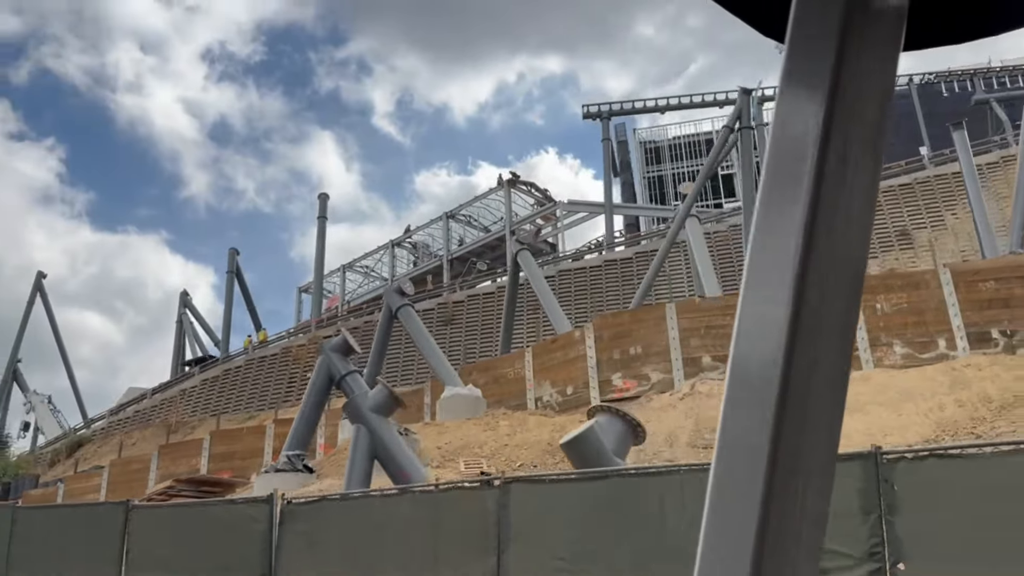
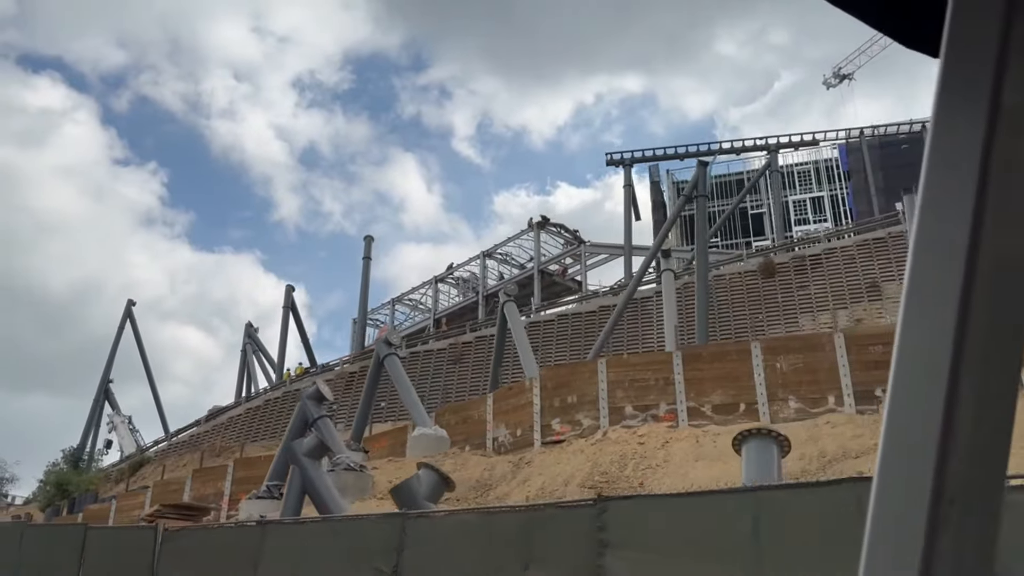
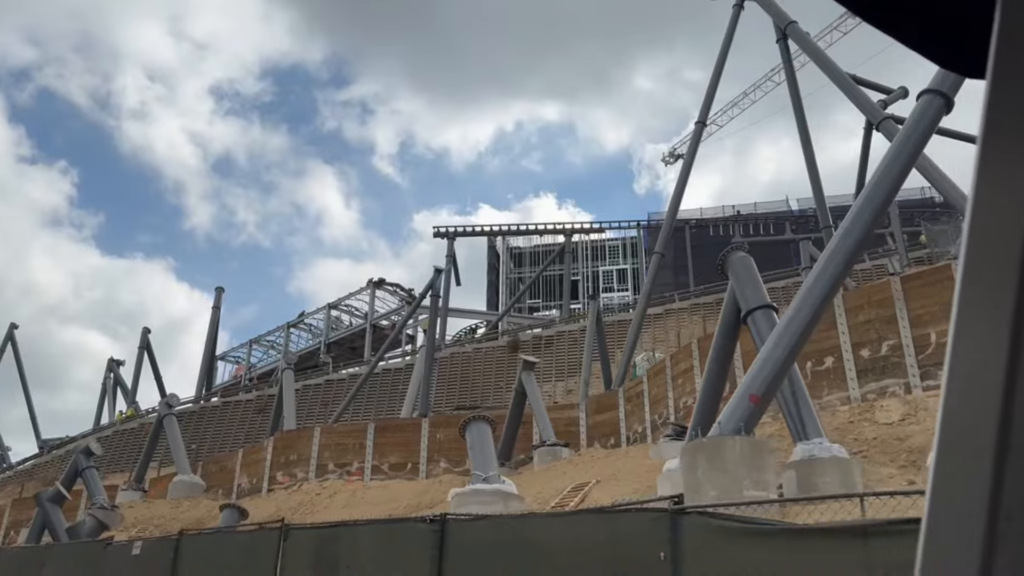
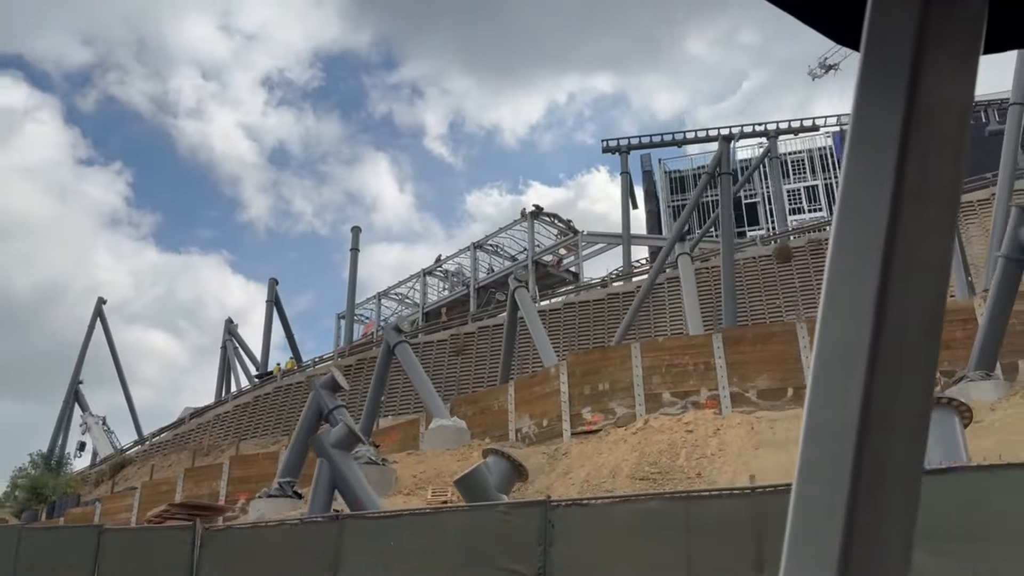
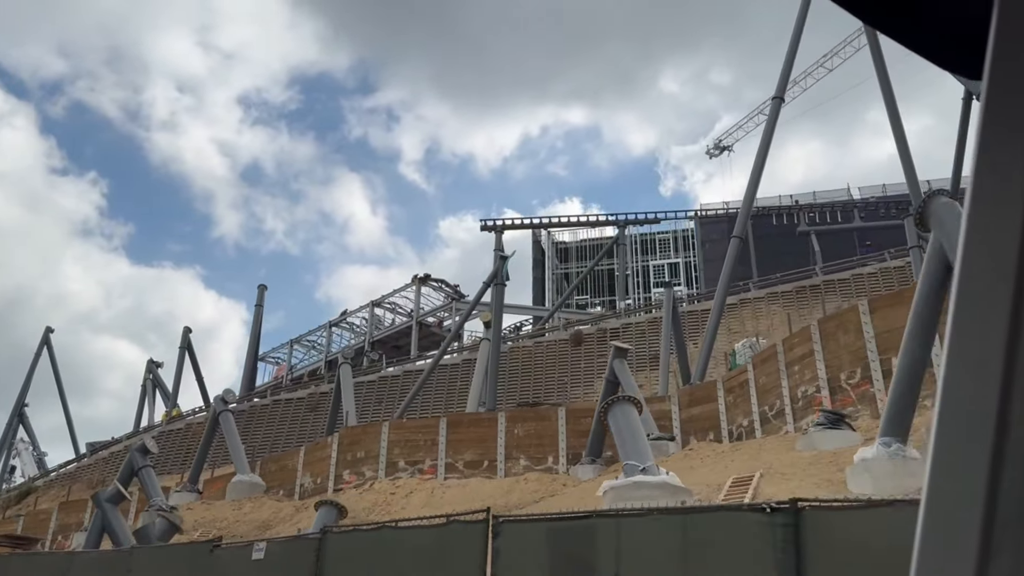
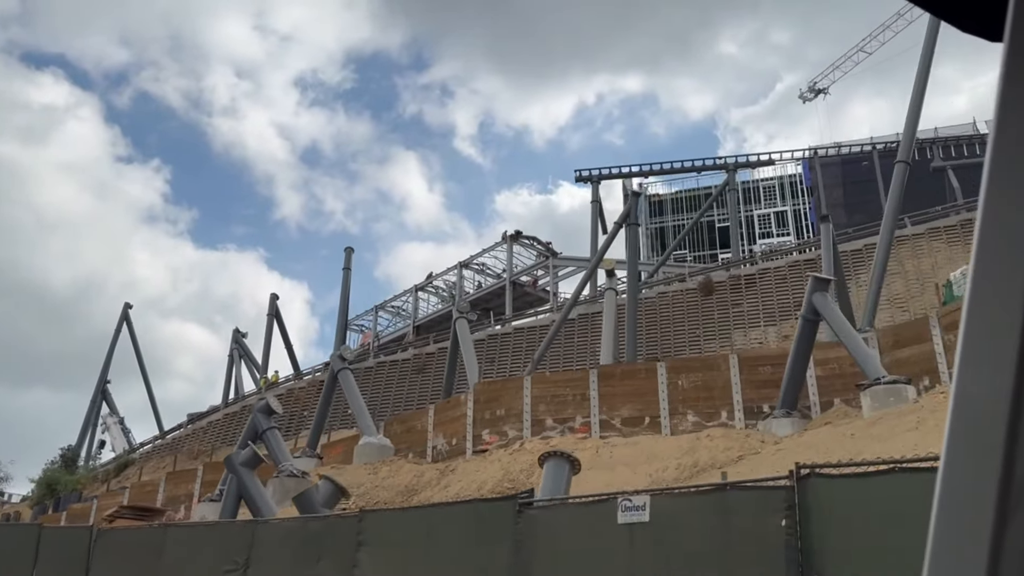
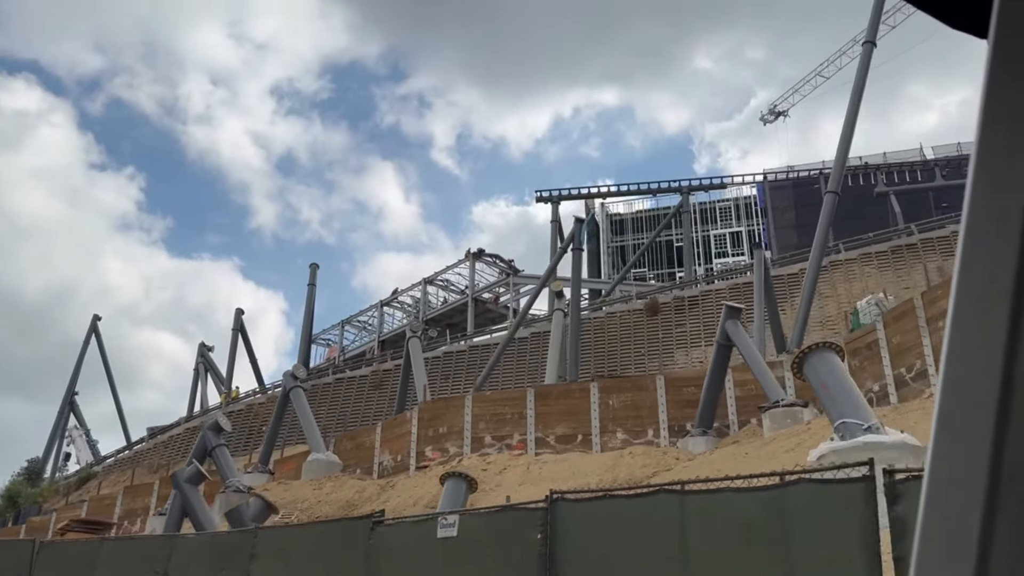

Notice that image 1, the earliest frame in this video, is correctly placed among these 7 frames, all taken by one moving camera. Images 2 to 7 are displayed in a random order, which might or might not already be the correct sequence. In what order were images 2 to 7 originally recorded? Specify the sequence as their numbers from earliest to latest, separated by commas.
4, 2, 6, 7, 5, 3
